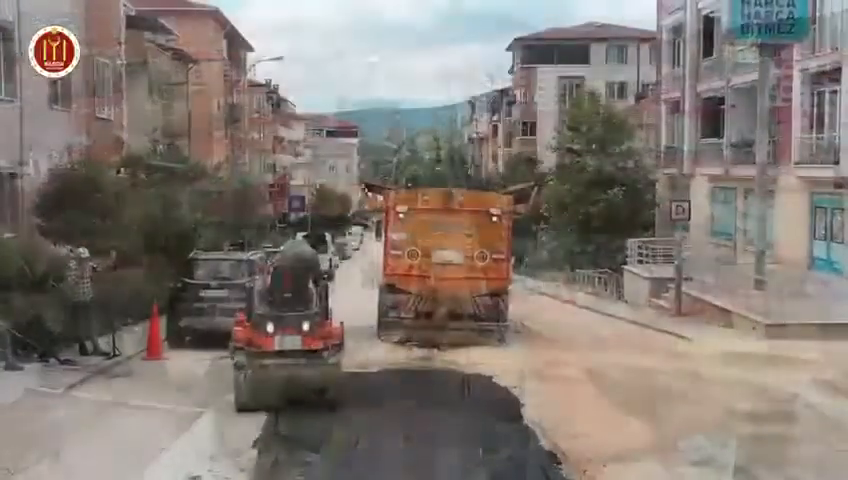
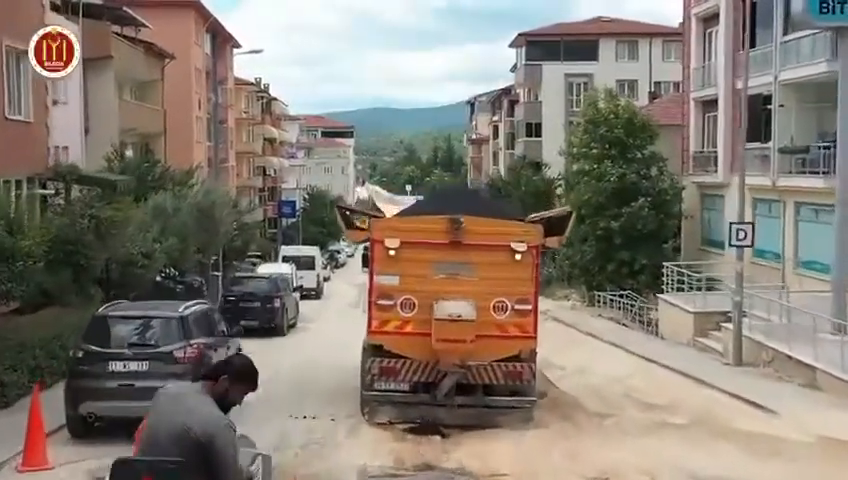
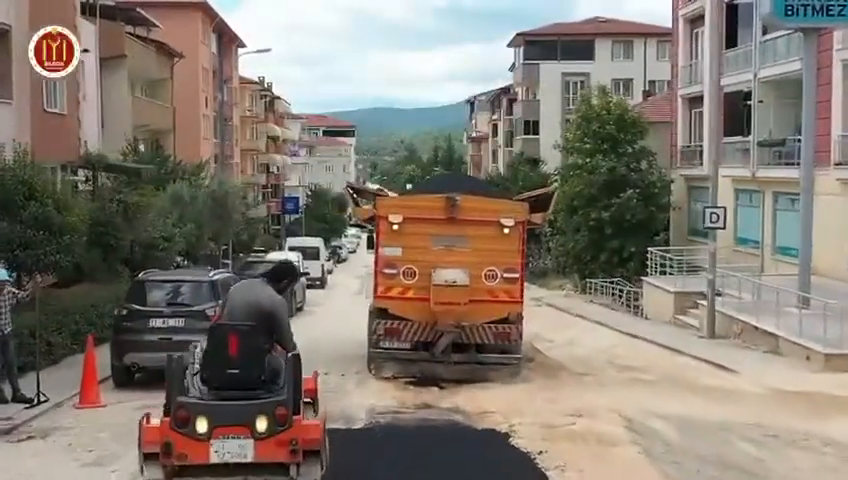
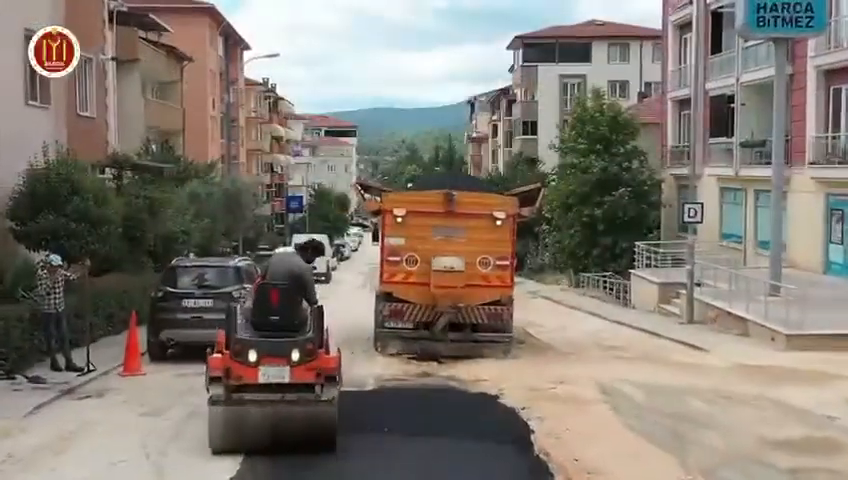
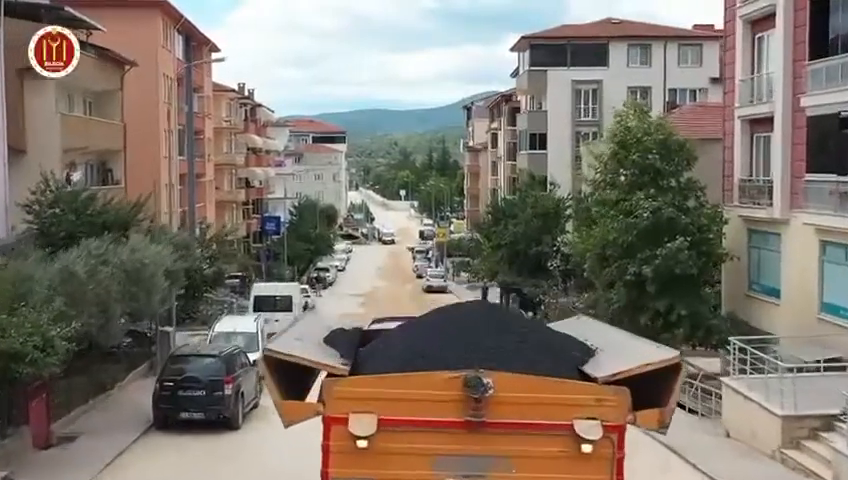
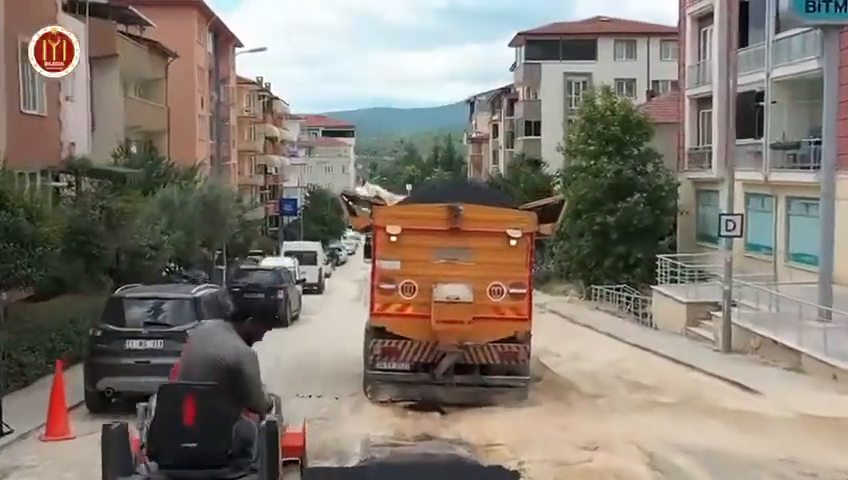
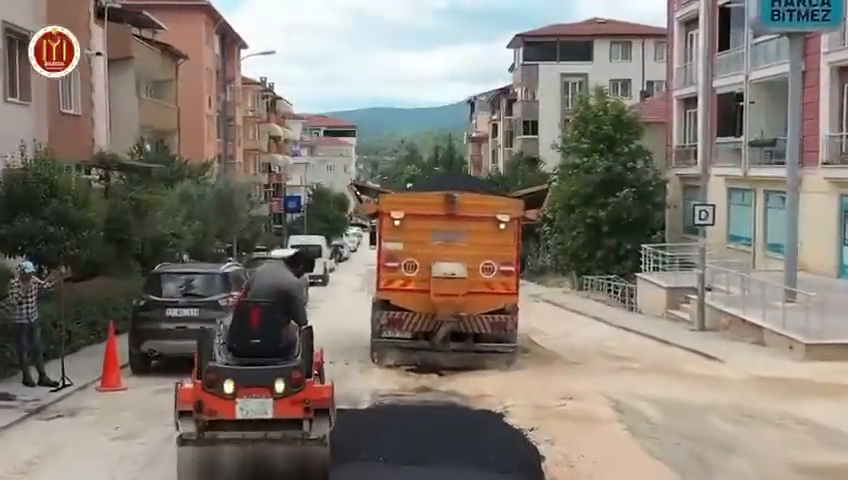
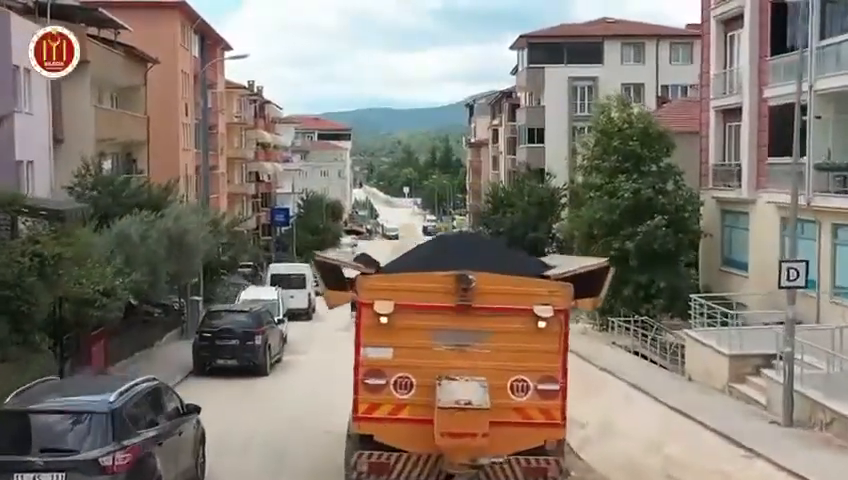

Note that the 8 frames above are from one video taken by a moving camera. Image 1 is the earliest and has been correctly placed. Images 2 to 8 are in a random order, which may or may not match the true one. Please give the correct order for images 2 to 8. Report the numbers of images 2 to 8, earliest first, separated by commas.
4, 7, 3, 6, 2, 8, 5
